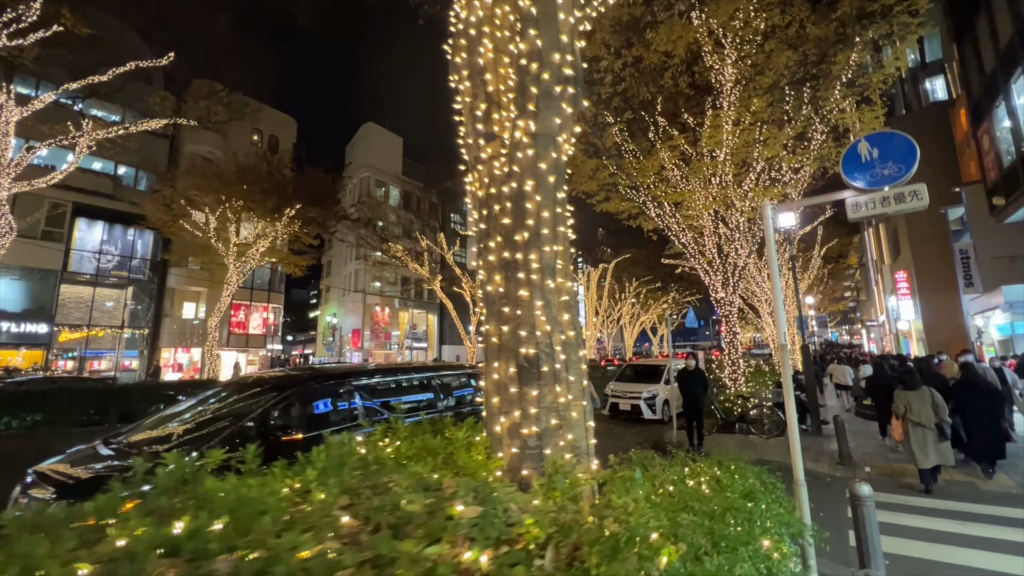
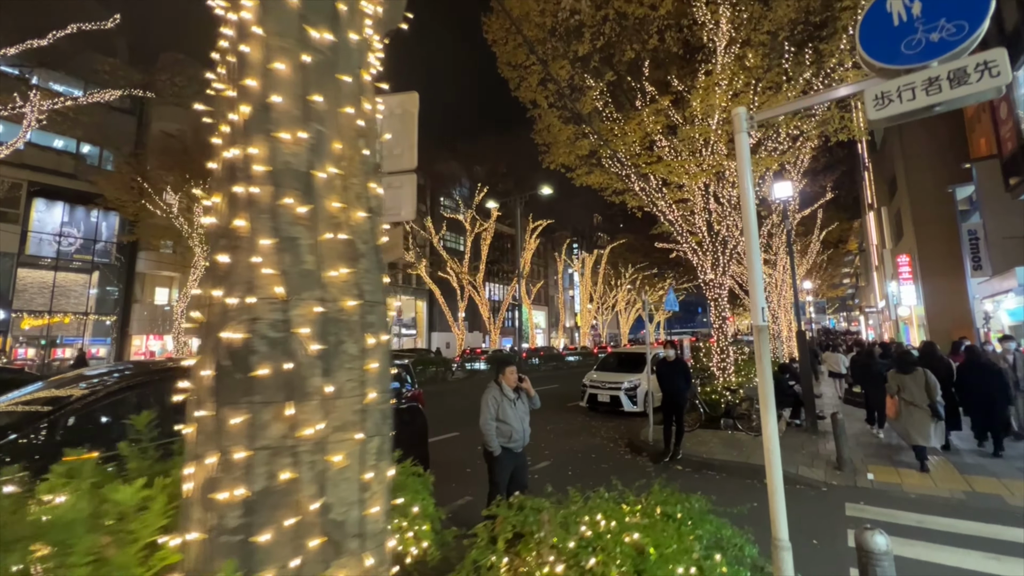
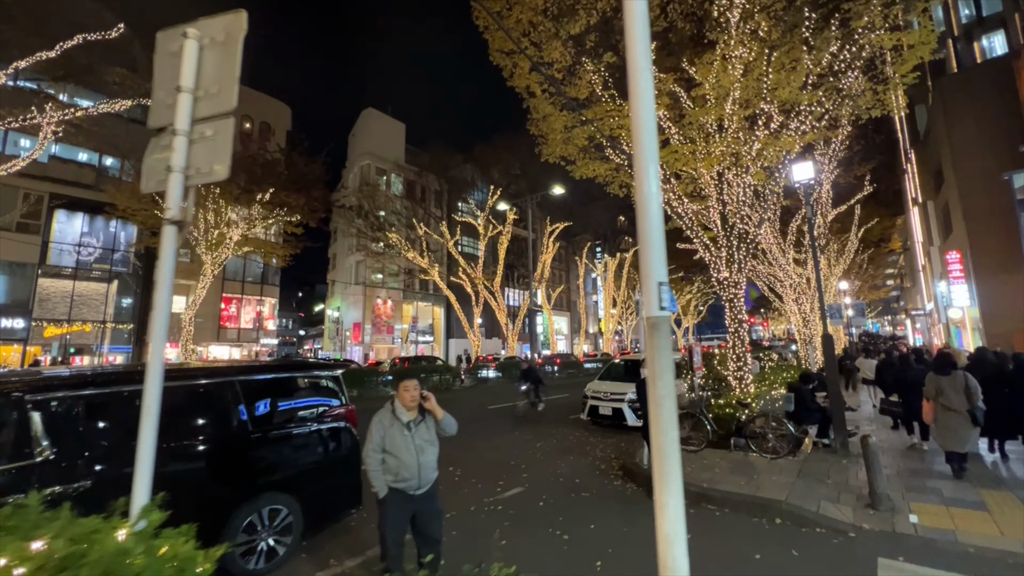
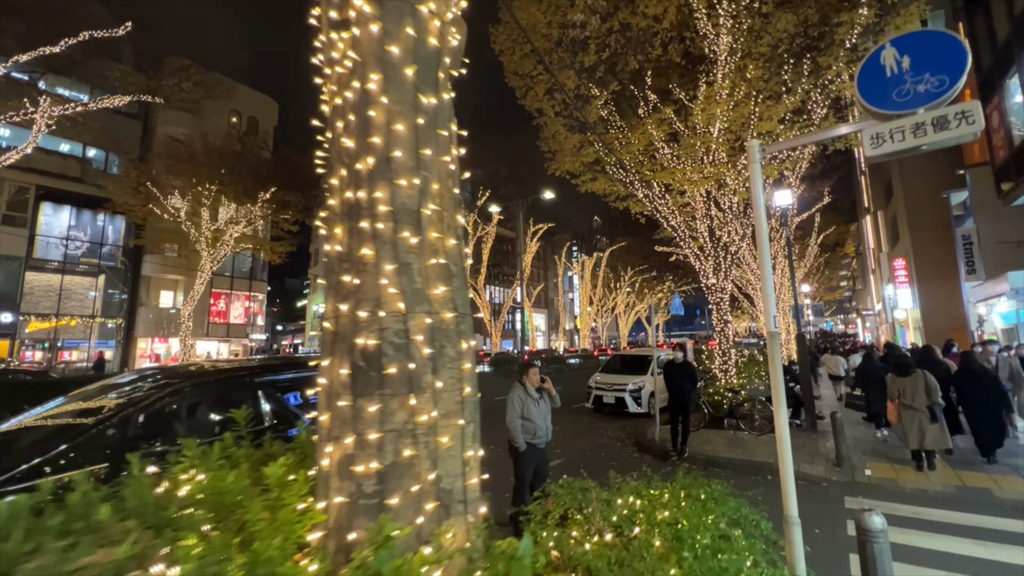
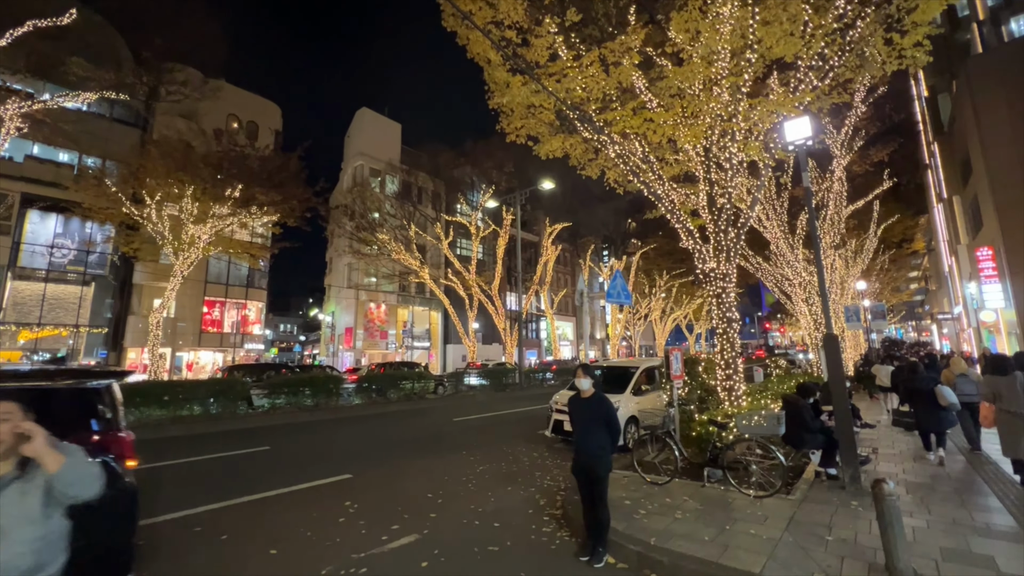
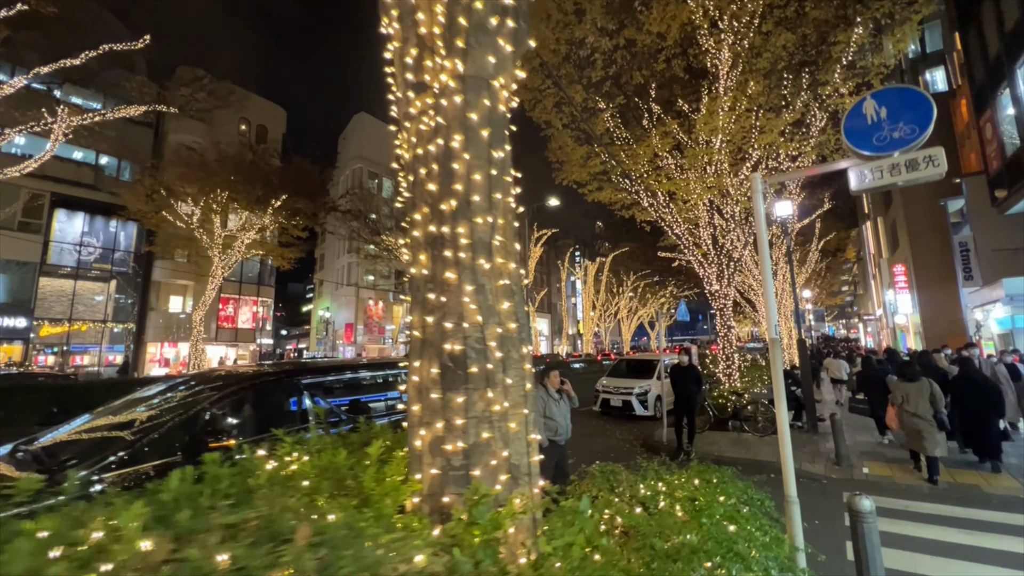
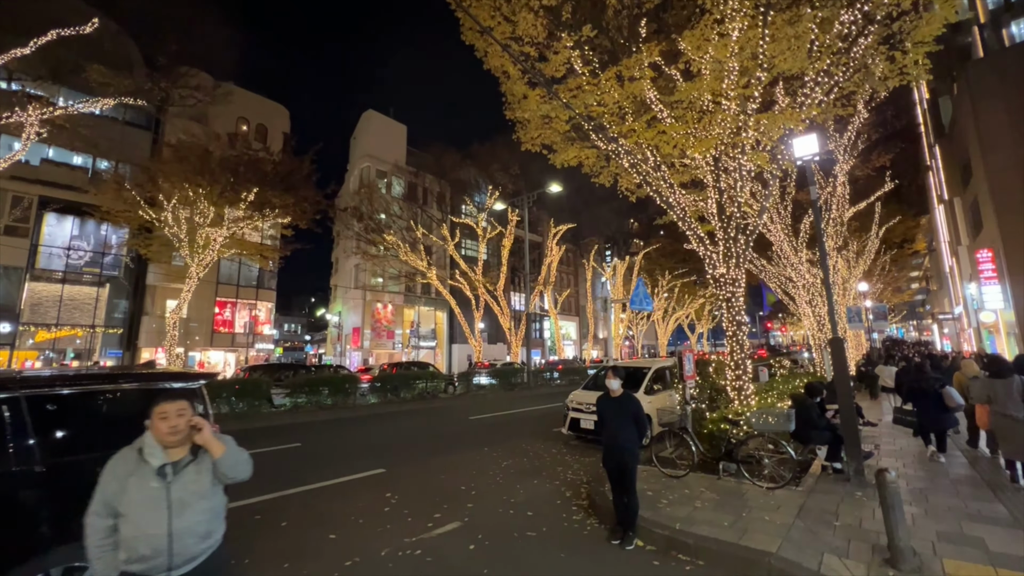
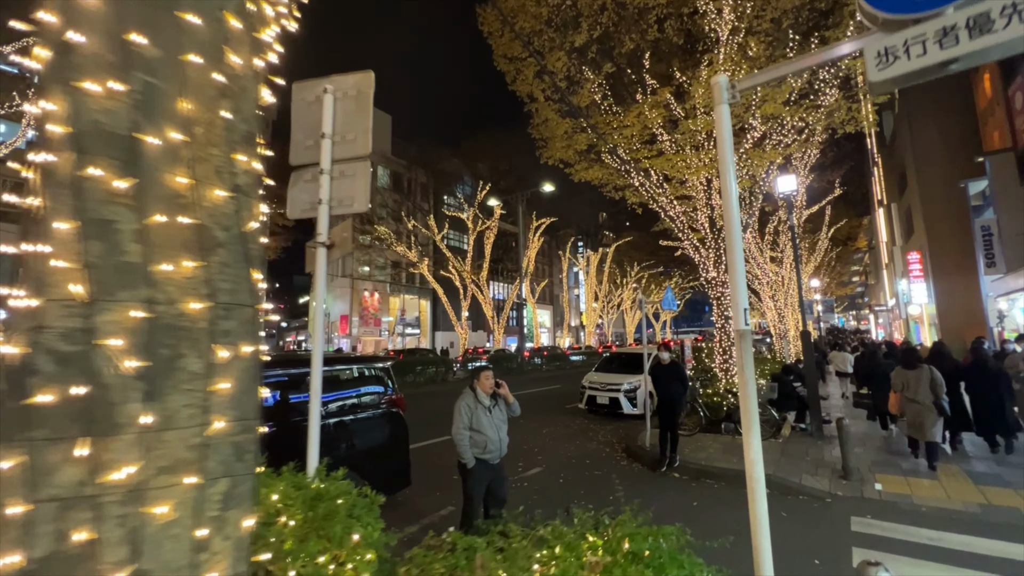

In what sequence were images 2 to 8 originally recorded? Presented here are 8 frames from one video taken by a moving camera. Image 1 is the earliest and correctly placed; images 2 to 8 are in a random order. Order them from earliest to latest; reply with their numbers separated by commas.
6, 4, 2, 8, 3, 7, 5
